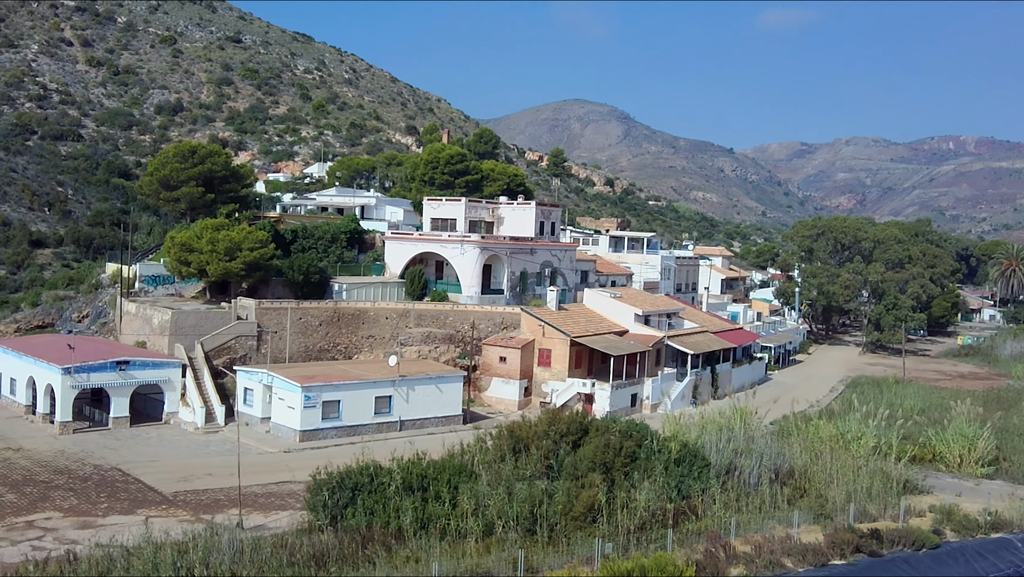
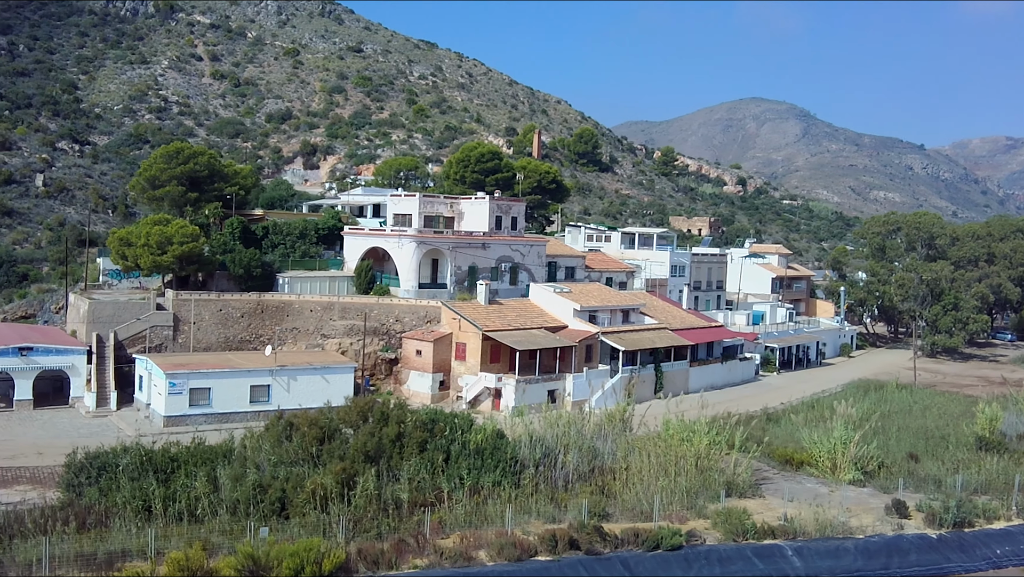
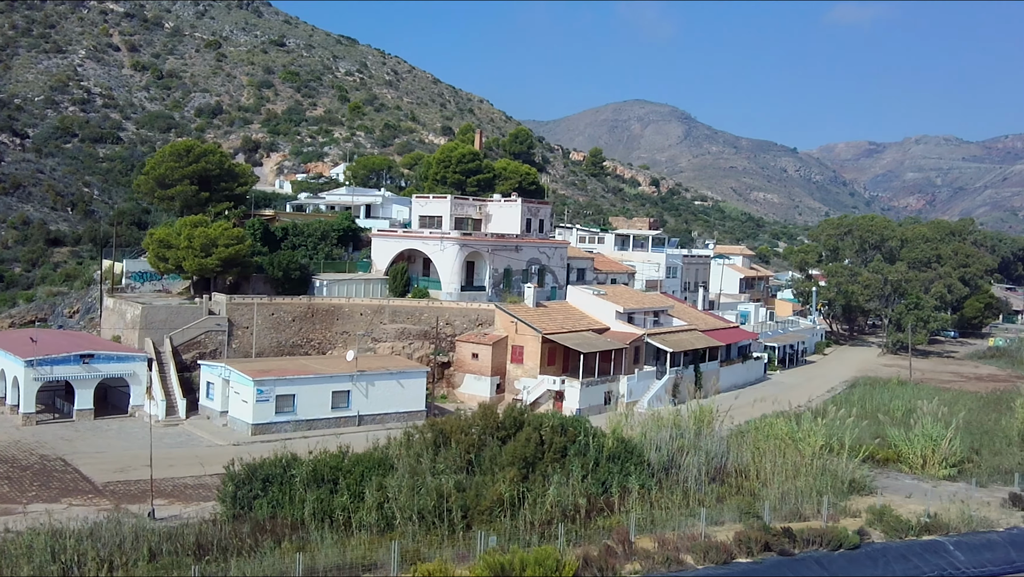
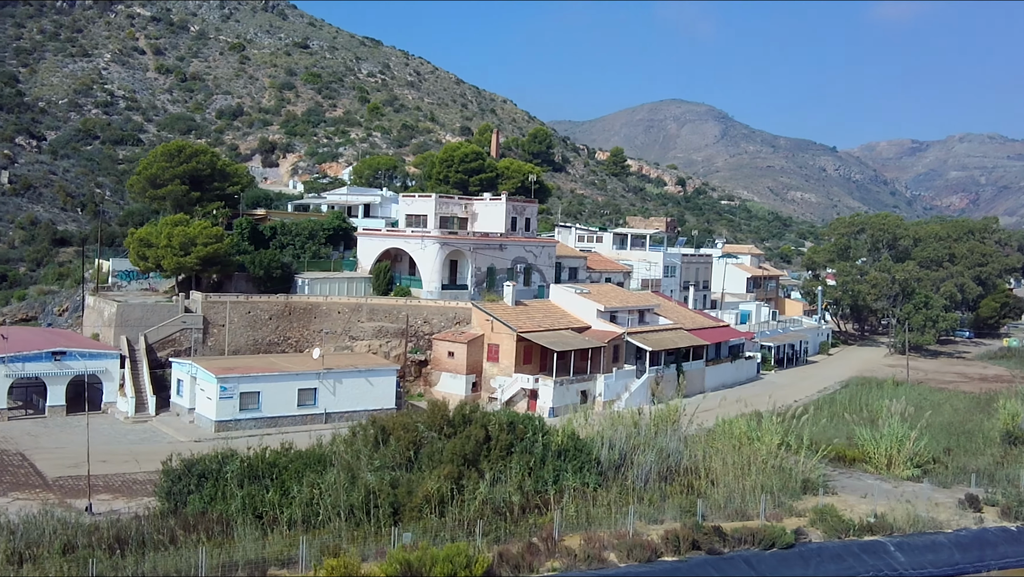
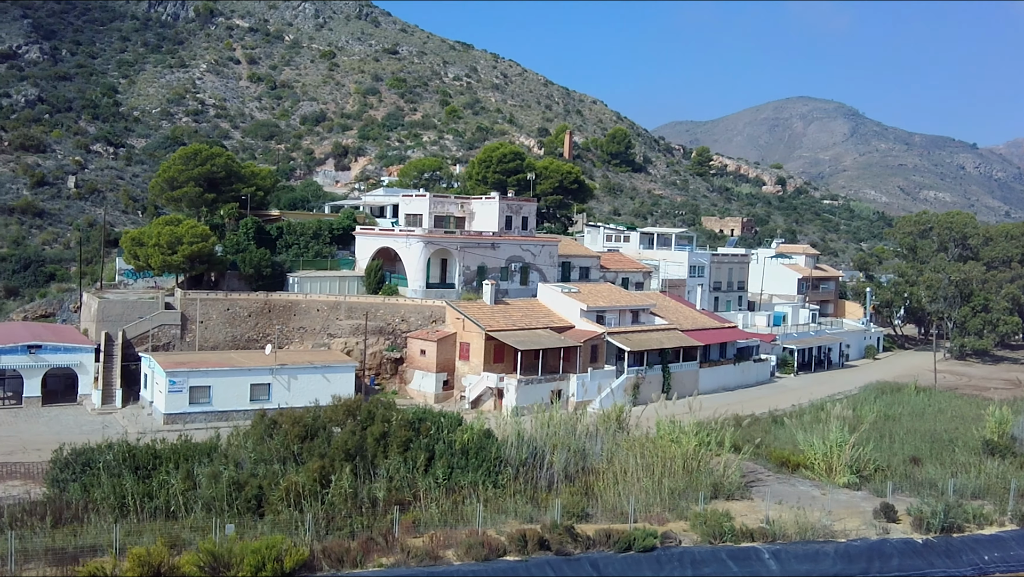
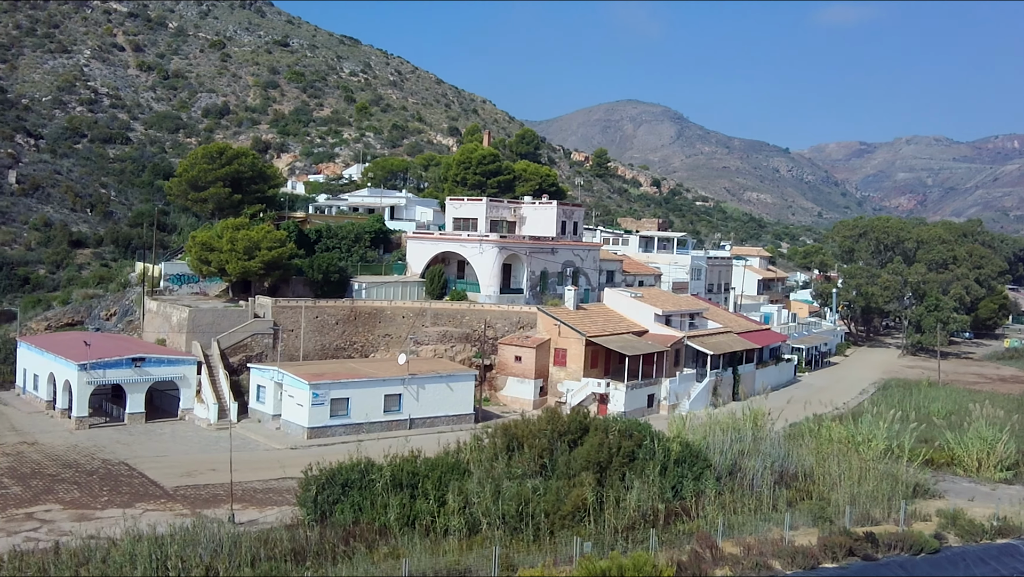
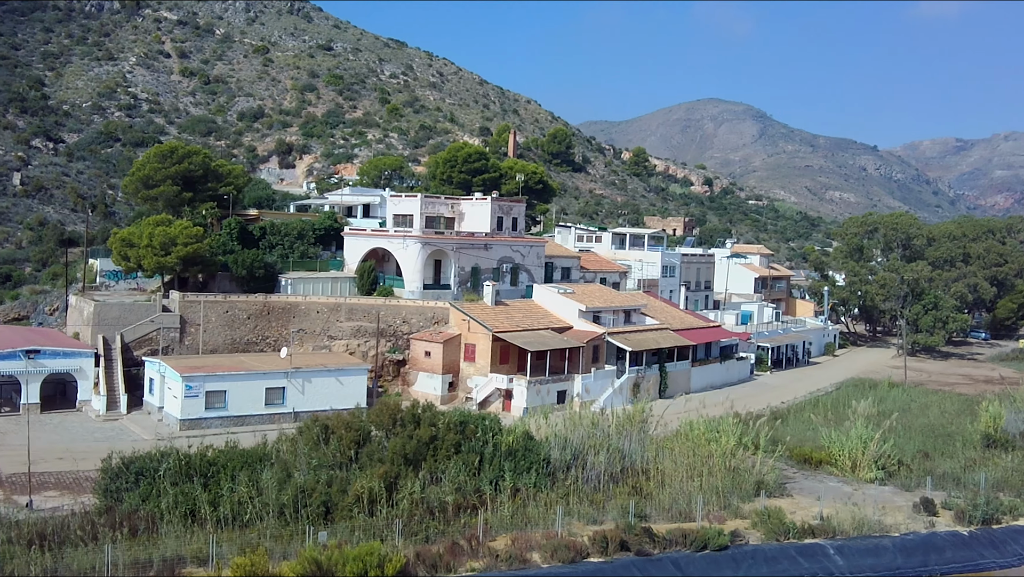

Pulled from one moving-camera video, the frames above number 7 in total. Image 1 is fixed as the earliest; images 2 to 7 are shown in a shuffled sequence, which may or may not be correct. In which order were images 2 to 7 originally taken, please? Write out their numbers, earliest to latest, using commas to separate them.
6, 3, 4, 7, 2, 5
